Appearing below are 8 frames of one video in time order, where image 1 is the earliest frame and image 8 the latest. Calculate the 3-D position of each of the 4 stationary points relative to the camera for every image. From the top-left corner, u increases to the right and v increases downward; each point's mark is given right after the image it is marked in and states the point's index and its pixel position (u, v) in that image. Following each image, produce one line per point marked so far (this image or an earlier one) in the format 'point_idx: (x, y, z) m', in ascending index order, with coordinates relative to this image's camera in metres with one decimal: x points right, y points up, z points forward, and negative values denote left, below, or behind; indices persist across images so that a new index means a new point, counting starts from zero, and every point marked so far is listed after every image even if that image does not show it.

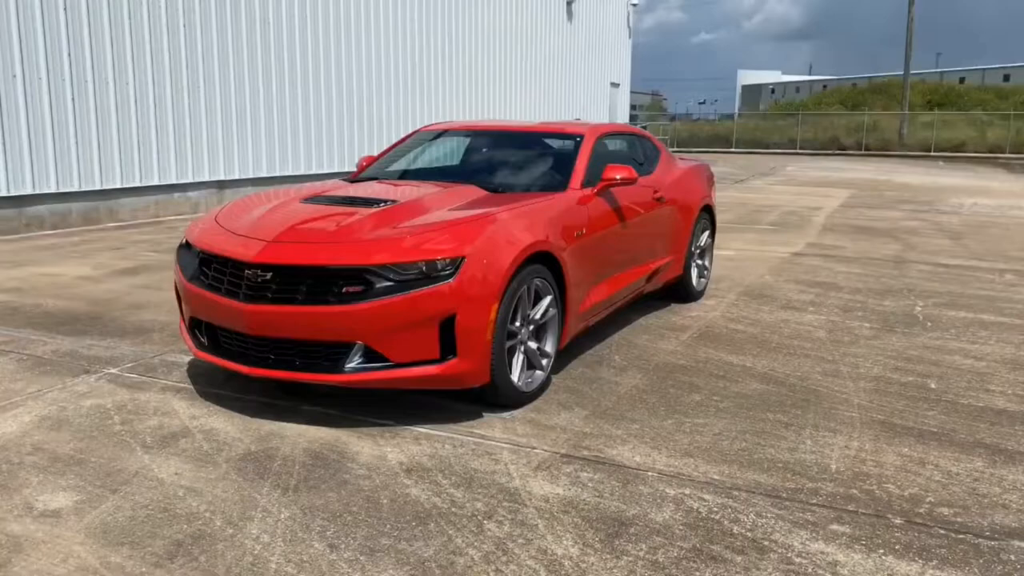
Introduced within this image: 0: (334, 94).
0: (-3.3, +3.3, +15.1) m
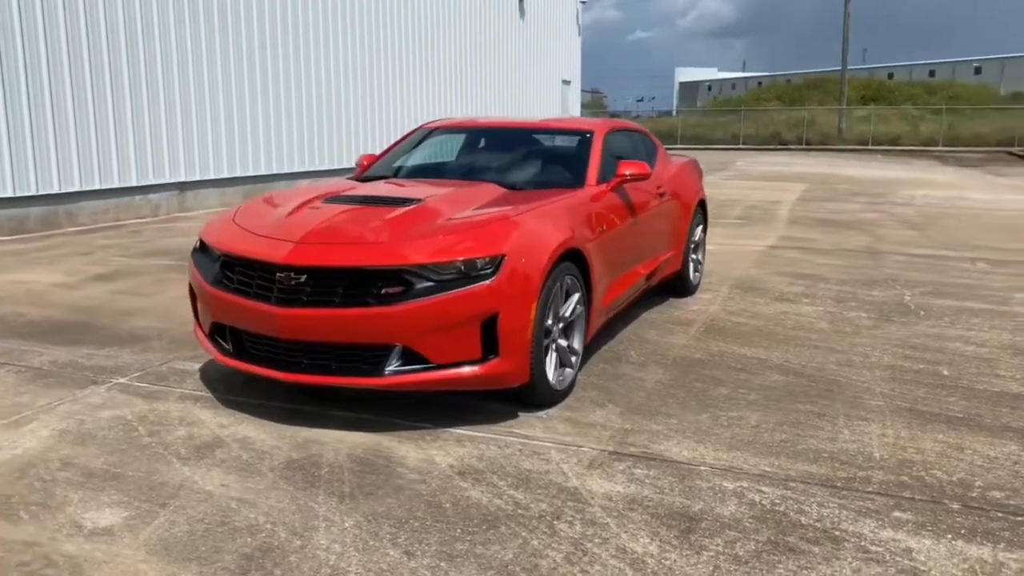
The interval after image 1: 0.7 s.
0: (-3.9, +3.3, +14.8) m
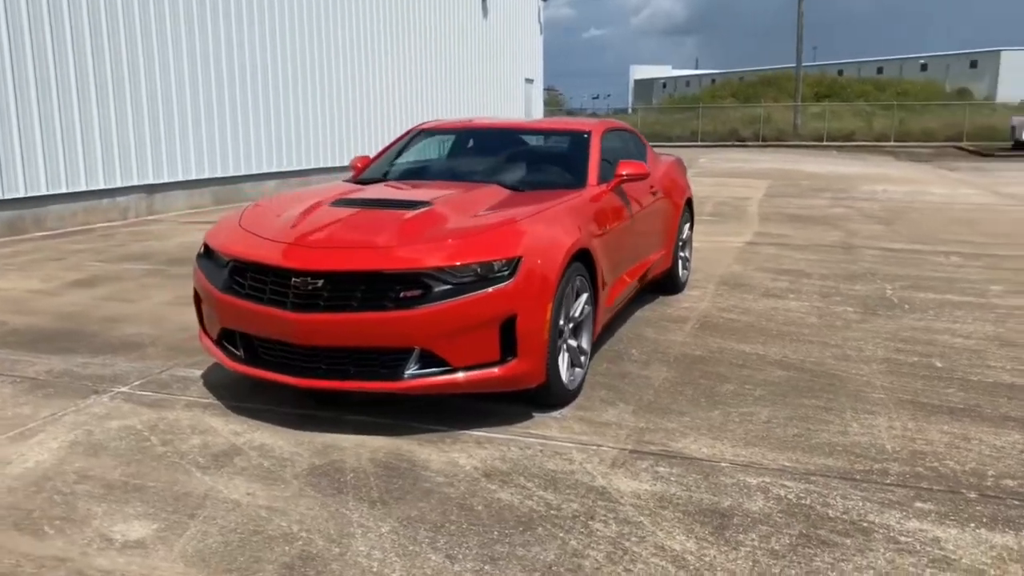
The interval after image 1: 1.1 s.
0: (-4.4, +3.2, +14.6) m
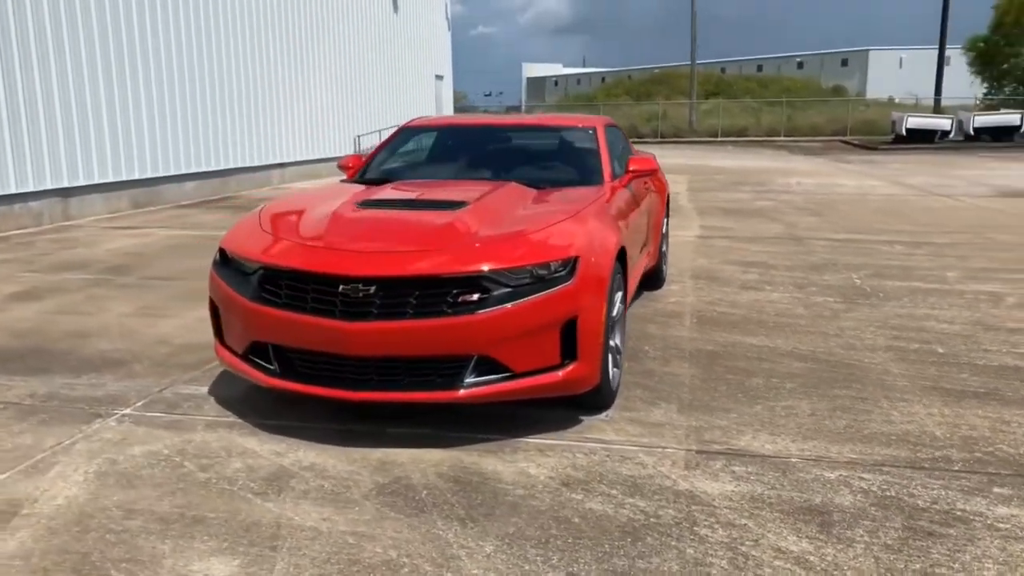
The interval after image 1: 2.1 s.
0: (-5.5, +3.1, +13.8) m
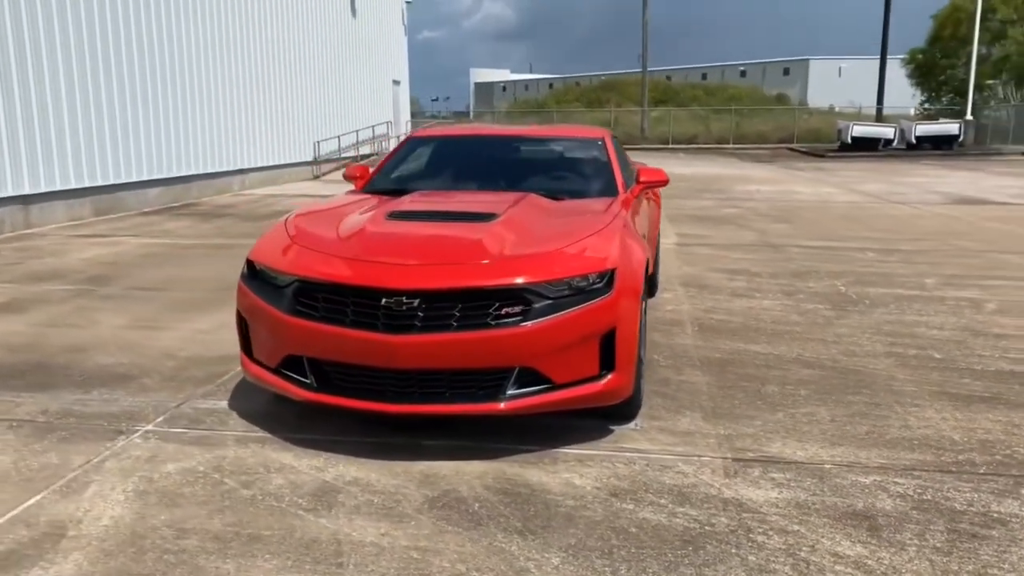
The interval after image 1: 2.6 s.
0: (-5.9, +3.0, +13.5) m
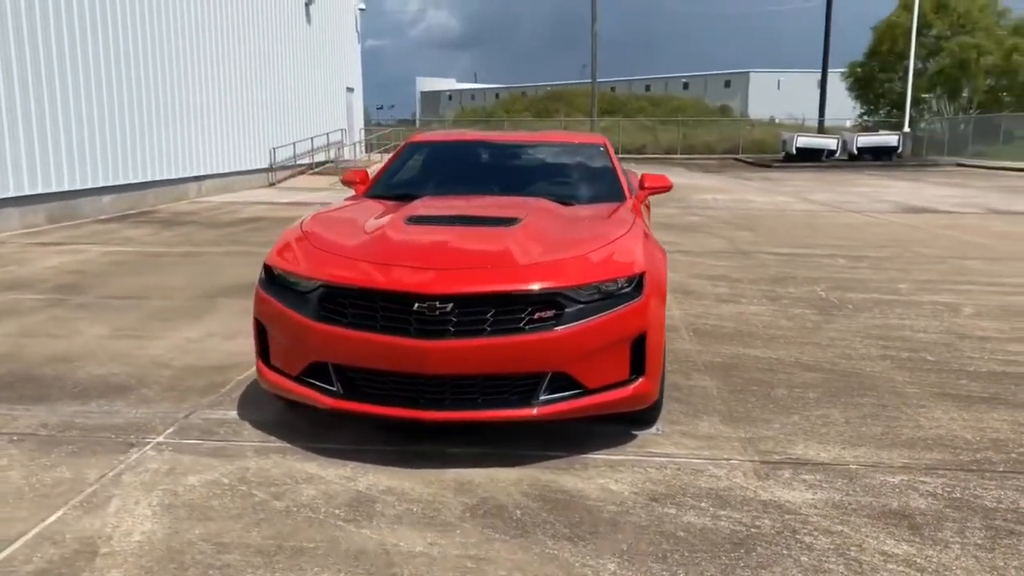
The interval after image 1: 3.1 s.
0: (-6.4, +2.8, +13.1) m
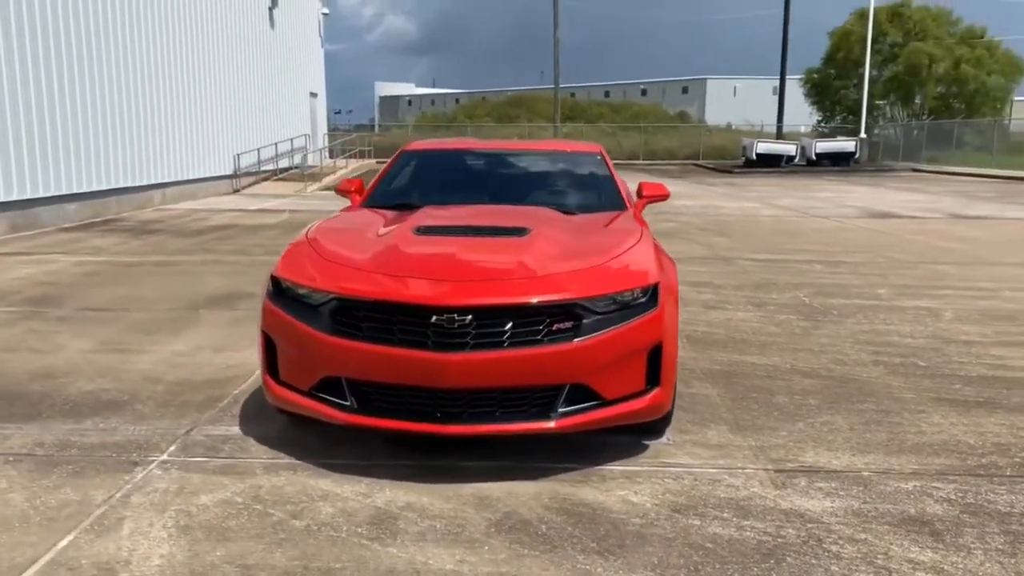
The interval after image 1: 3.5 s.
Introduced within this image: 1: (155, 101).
0: (-6.8, +2.7, +12.8) m
1: (-6.8, +3.6, +16.7) m
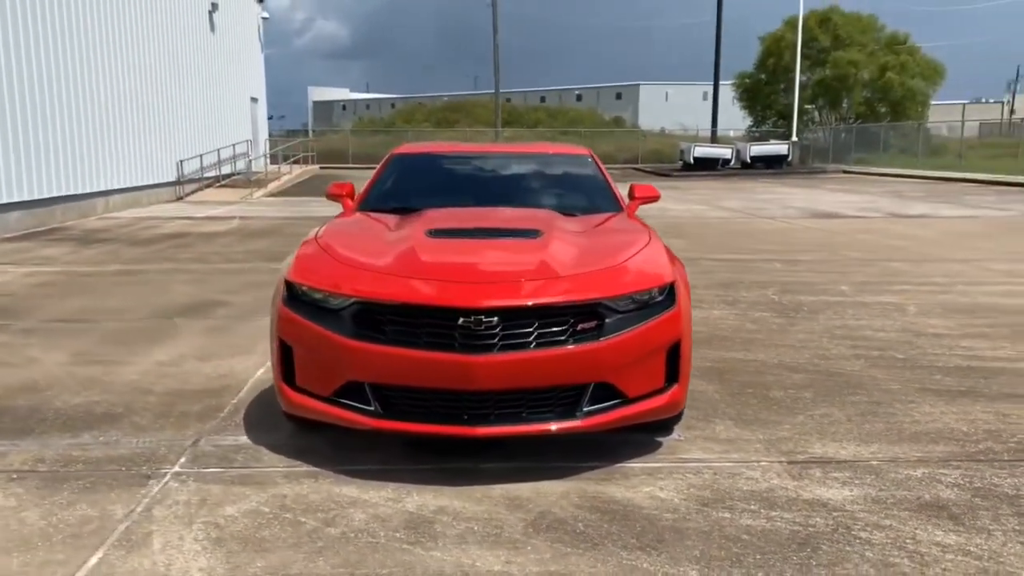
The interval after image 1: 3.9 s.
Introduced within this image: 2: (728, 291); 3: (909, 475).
0: (-7.4, +2.5, +12.3) m
1: (-7.7, +3.4, +16.2) m
2: (+2.0, 0.0, +8.4) m
3: (+1.7, -0.8, +3.9) m
